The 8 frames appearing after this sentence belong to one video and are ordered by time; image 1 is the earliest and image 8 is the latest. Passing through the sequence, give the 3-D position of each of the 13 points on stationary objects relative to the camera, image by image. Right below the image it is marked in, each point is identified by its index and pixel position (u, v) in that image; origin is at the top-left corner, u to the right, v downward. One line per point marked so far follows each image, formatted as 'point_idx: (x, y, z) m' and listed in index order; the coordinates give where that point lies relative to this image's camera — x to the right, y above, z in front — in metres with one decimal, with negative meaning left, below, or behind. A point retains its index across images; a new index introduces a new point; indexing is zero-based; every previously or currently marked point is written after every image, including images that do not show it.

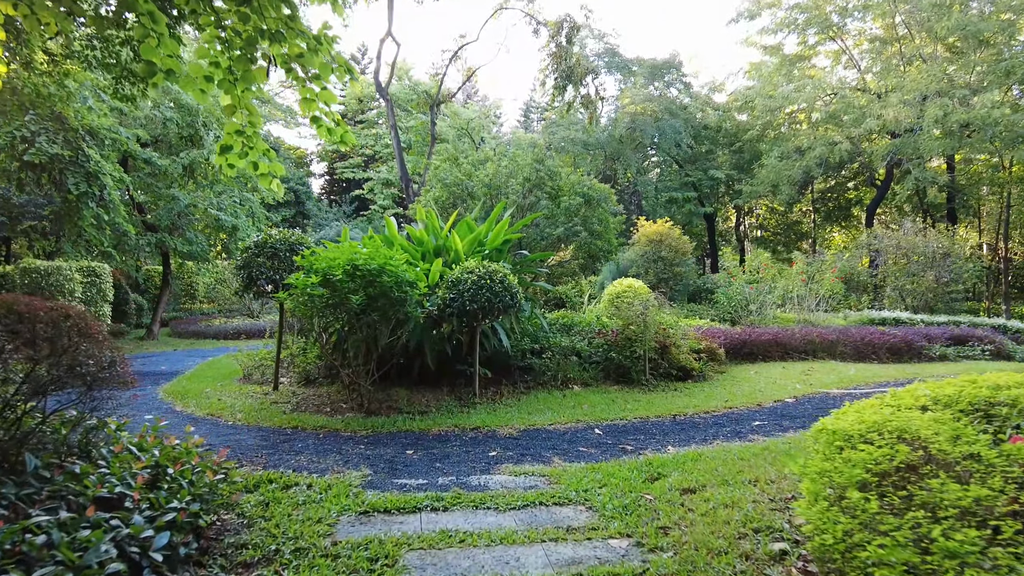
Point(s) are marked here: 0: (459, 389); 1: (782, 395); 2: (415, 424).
0: (-0.4, -0.8, +4.7) m
1: (+2.1, -0.8, +5.1) m
2: (-0.6, -0.8, +3.7) m
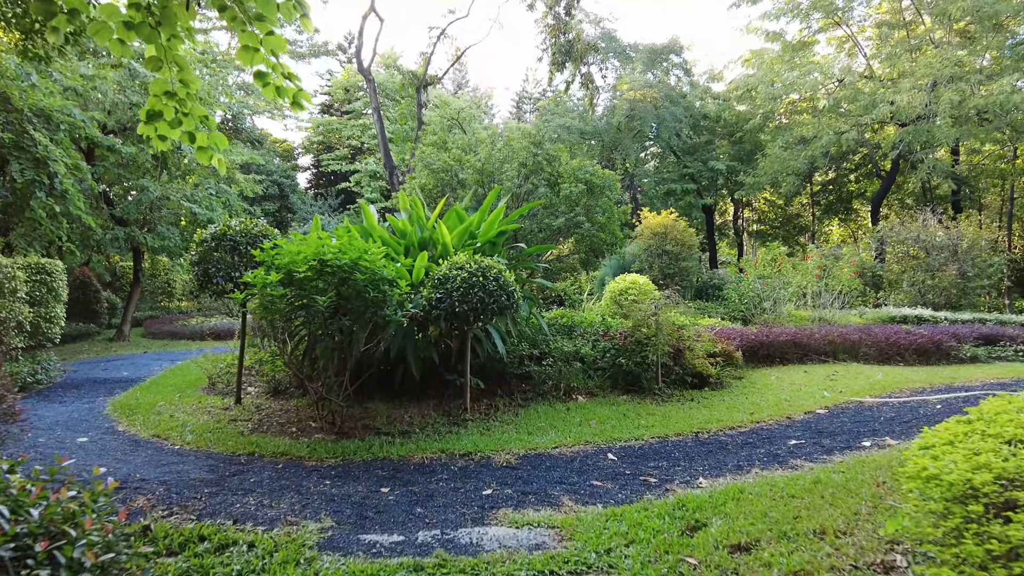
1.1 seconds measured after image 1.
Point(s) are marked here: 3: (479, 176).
0: (-0.4, -0.7, +4.1) m
1: (+2.1, -0.8, +4.5) m
2: (-0.6, -0.8, +3.2) m
3: (-0.3, +1.0, +5.6) m
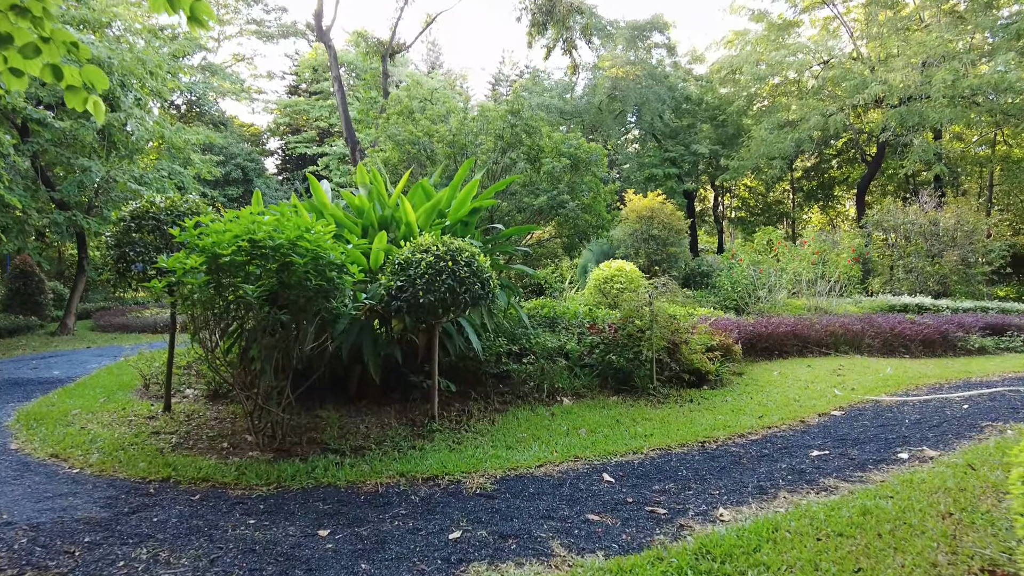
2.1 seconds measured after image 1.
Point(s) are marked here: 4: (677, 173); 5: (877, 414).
0: (-0.6, -0.7, +3.6) m
1: (+1.9, -0.7, +4.0) m
2: (-0.7, -0.7, +2.6) m
3: (-0.5, +1.1, +5.0) m
4: (+4.1, +2.8, +15.9) m
5: (+2.1, -0.7, +3.8) m
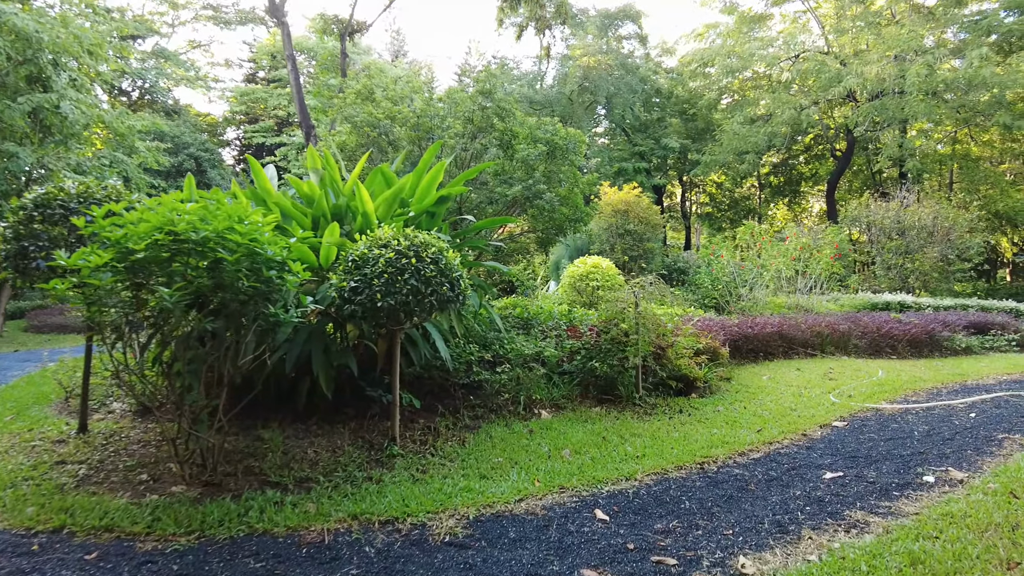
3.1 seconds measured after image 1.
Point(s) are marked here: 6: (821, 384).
0: (-0.7, -0.7, +3.1) m
1: (+1.8, -0.7, +3.7) m
2: (-0.8, -0.7, +2.1) m
3: (-0.7, +1.1, +4.5) m
4: (+3.3, +2.9, +15.7) m
5: (+2.0, -0.7, +3.5) m
6: (+2.1, -0.7, +4.4) m
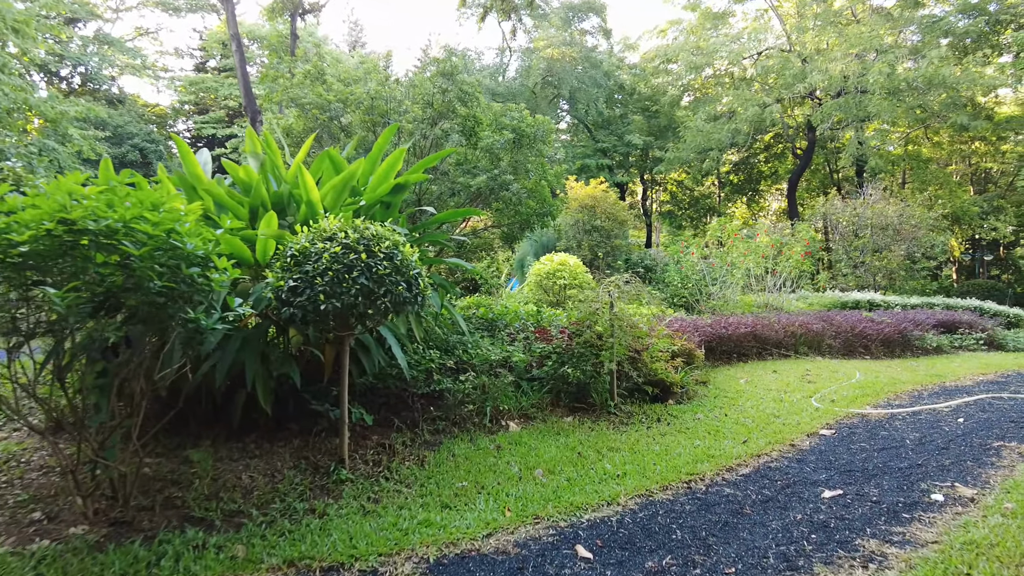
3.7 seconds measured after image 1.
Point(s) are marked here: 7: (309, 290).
0: (-0.8, -0.7, +2.7) m
1: (+1.6, -0.7, +3.5) m
2: (-0.8, -0.8, +1.7) m
3: (-0.9, +1.1, +4.2) m
4: (+2.3, +3.0, +15.5) m
5: (+1.8, -0.7, +3.3) m
6: (+1.9, -0.6, +4.2) m
7: (-0.7, 0.0, +2.2) m
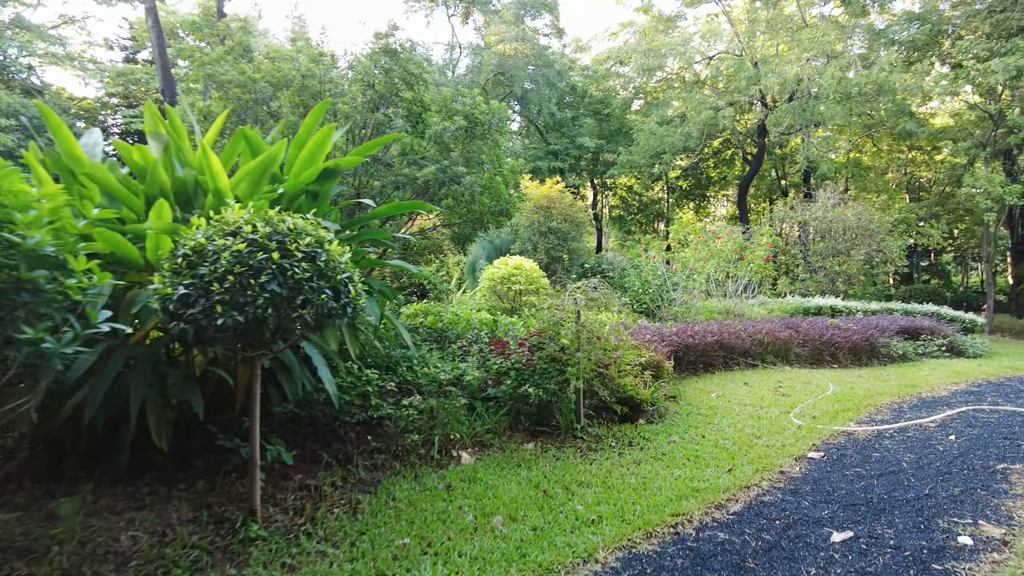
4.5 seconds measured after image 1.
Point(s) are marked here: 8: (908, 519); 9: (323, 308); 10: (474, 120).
0: (-1.0, -0.7, +2.2) m
1: (+1.4, -0.7, +3.1) m
2: (-0.9, -0.8, +1.2) m
3: (-1.2, +1.1, +3.6) m
4: (+1.2, +2.9, +15.2) m
5: (+1.6, -0.8, +2.9) m
6: (+1.6, -0.7, +3.9) m
7: (-0.8, 0.0, +1.7) m
8: (+1.4, -0.8, +2.2) m
9: (-0.6, -0.1, +1.9) m
10: (-0.2, +1.0, +4.0) m
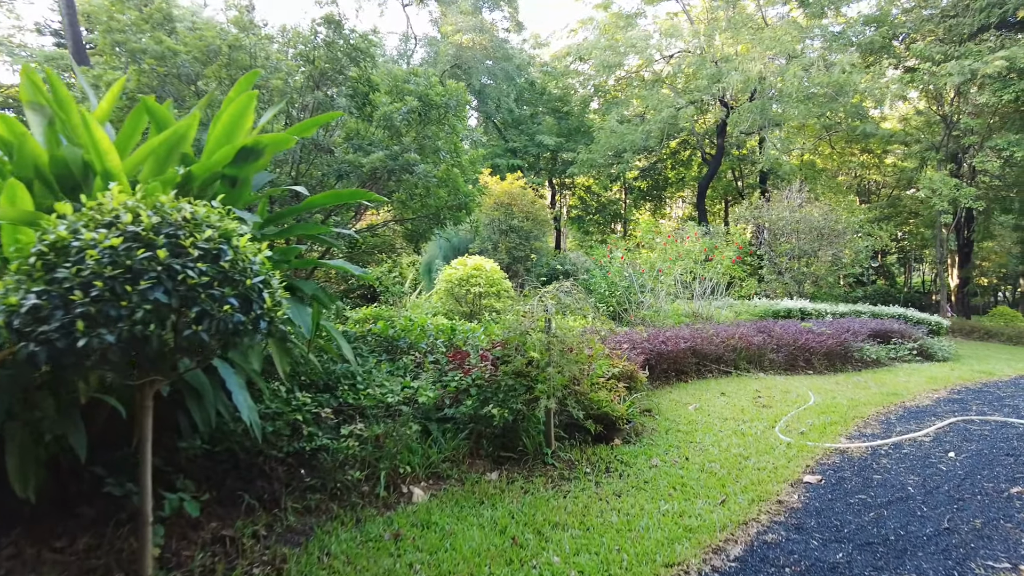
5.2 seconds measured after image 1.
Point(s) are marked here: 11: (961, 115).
0: (-1.1, -0.7, +1.7) m
1: (+1.2, -0.8, +2.8) m
2: (-1.0, -0.8, +0.8) m
3: (-1.4, +1.0, +3.2) m
4: (+0.2, +2.8, +14.9) m
5: (+1.4, -0.8, +2.6) m
6: (+1.4, -0.7, +3.6) m
7: (-0.9, 0.0, +1.3) m
8: (+1.2, -0.8, +1.9) m
9: (-0.6, -0.1, +1.5) m
10: (-0.5, +1.0, +3.5) m
11: (+8.2, +3.2, +11.8) m
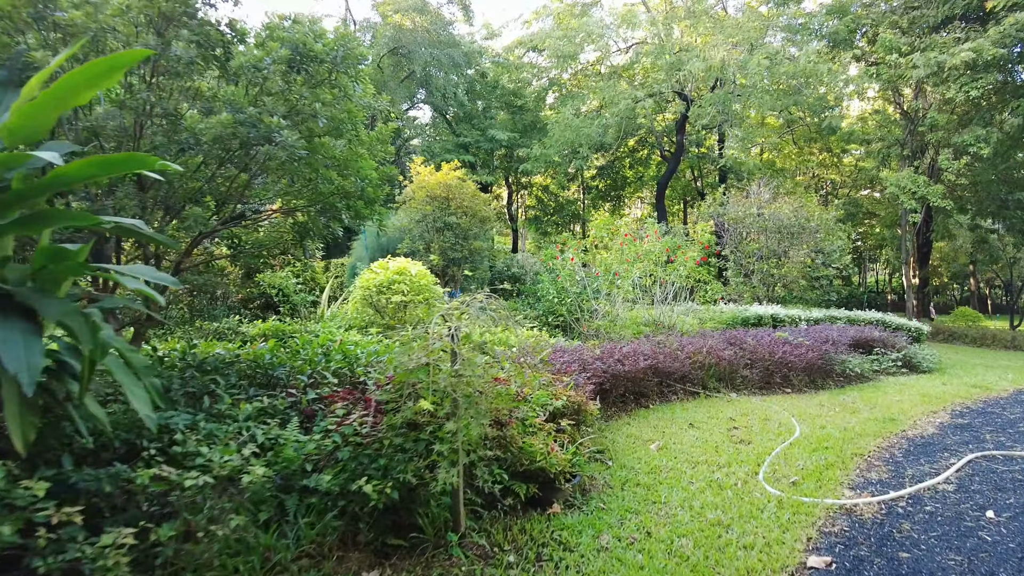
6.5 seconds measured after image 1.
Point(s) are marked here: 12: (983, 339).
0: (-1.4, -0.8, +0.9) m
1: (+0.9, -0.8, +2.1) m
2: (-1.2, -0.8, -0.1) m
3: (-1.8, +1.0, +2.3) m
4: (-0.9, +2.8, +14.1) m
5: (+1.1, -0.8, +1.9) m
6: (+1.0, -0.7, +2.9) m
7: (-1.1, -0.1, +0.4) m
8: (+1.0, -0.8, +1.2) m
9: (-0.9, -0.1, +0.6) m
10: (-0.8, +0.9, +2.7) m
11: (+7.3, +3.2, +11.5) m
12: (+7.5, -0.8, +10.3) m
